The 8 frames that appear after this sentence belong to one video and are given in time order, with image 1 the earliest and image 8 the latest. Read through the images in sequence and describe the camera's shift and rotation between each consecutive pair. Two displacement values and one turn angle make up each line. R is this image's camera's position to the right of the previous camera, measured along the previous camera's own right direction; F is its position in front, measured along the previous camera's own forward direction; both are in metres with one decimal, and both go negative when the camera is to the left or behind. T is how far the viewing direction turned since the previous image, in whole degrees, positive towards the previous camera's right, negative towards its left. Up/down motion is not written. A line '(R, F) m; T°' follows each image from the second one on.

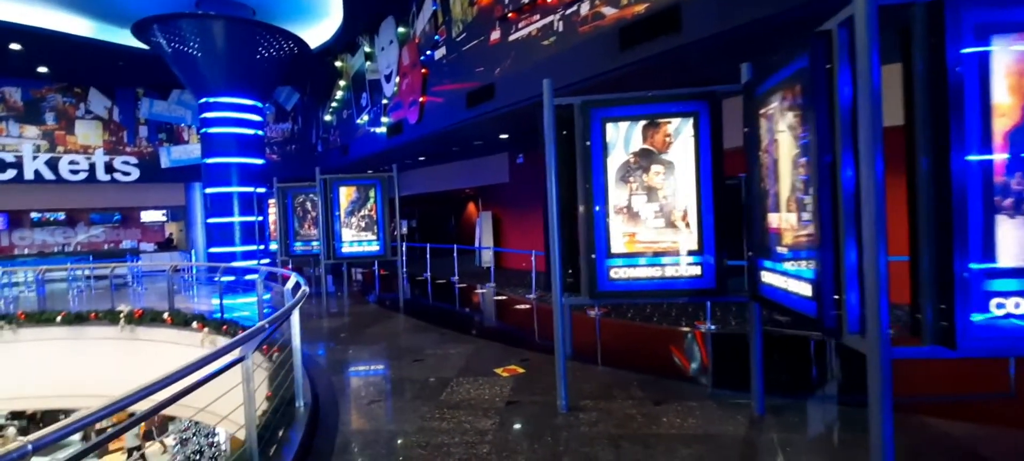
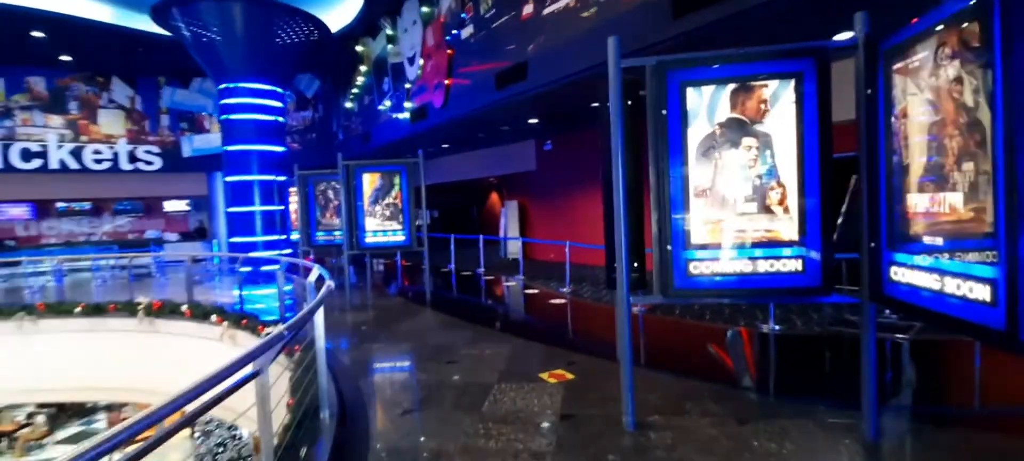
(-0.3, +0.6) m; -2°
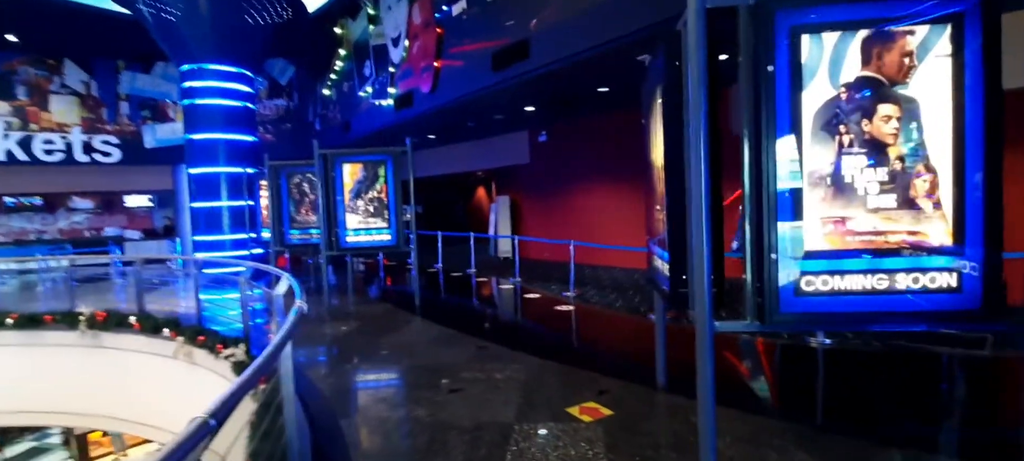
(-0.3, +1.0) m; +2°
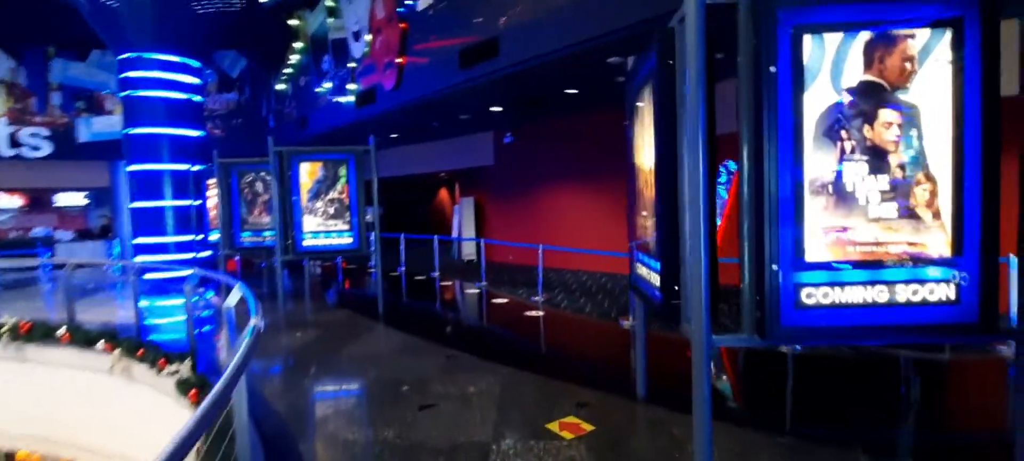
(-0.1, +0.2) m; +5°
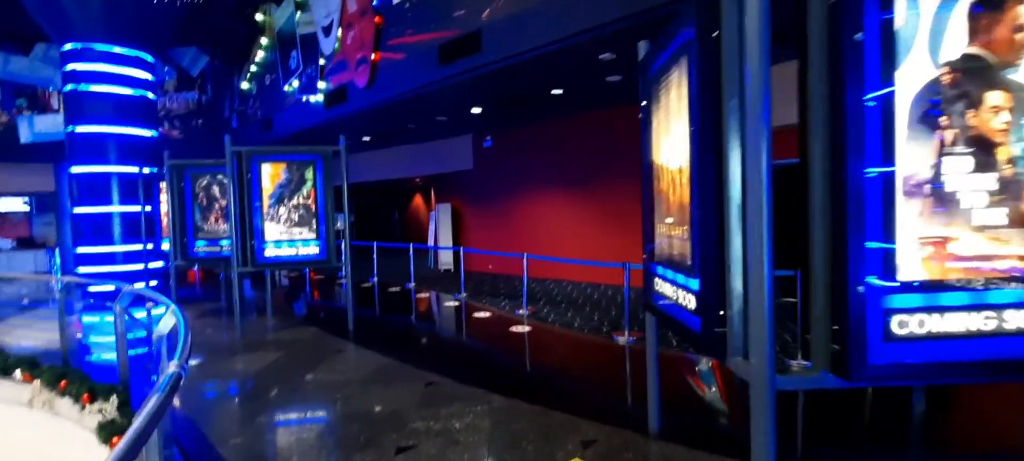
(-0.1, +0.6) m; +3°
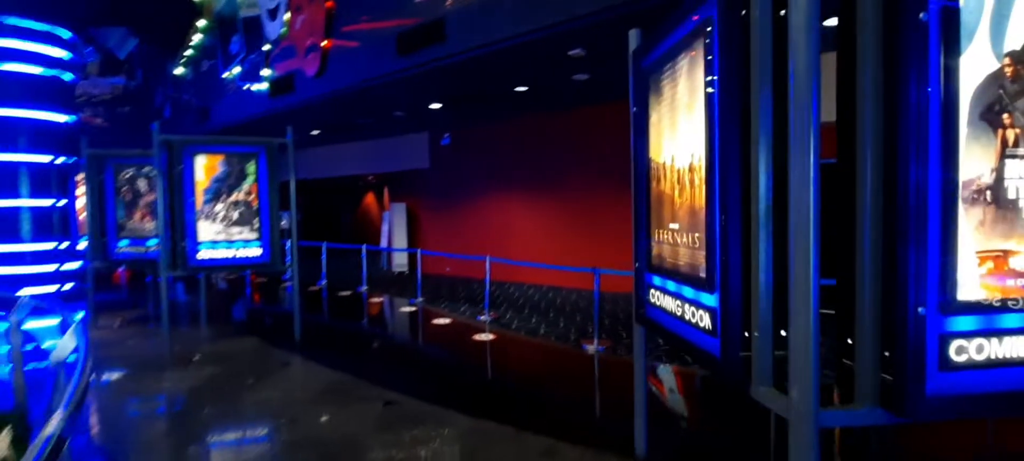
(-0.2, +0.4) m; +6°
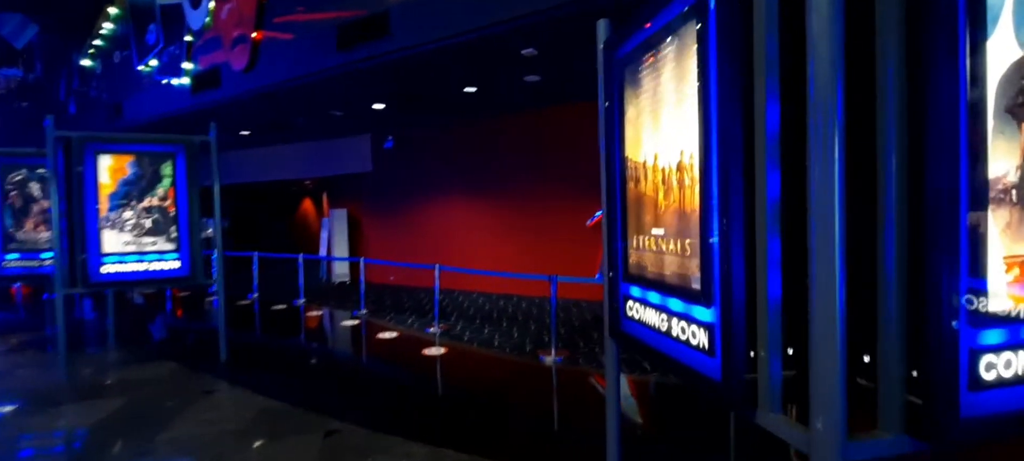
(-0.1, +0.3) m; +6°
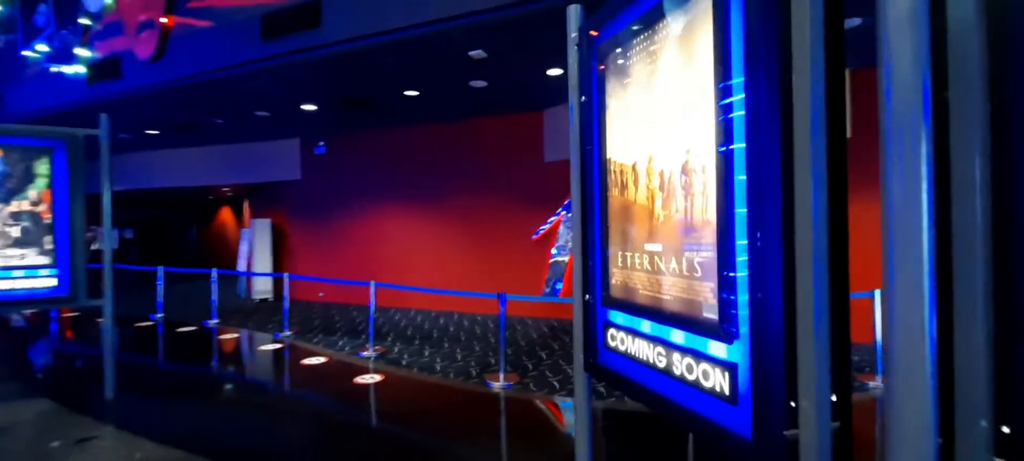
(-0.1, +0.4) m; +7°
